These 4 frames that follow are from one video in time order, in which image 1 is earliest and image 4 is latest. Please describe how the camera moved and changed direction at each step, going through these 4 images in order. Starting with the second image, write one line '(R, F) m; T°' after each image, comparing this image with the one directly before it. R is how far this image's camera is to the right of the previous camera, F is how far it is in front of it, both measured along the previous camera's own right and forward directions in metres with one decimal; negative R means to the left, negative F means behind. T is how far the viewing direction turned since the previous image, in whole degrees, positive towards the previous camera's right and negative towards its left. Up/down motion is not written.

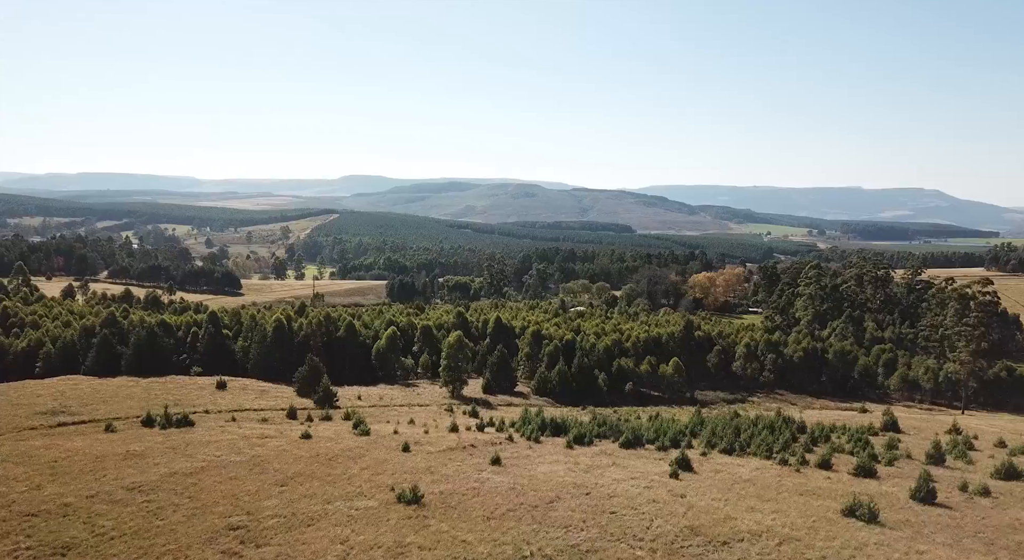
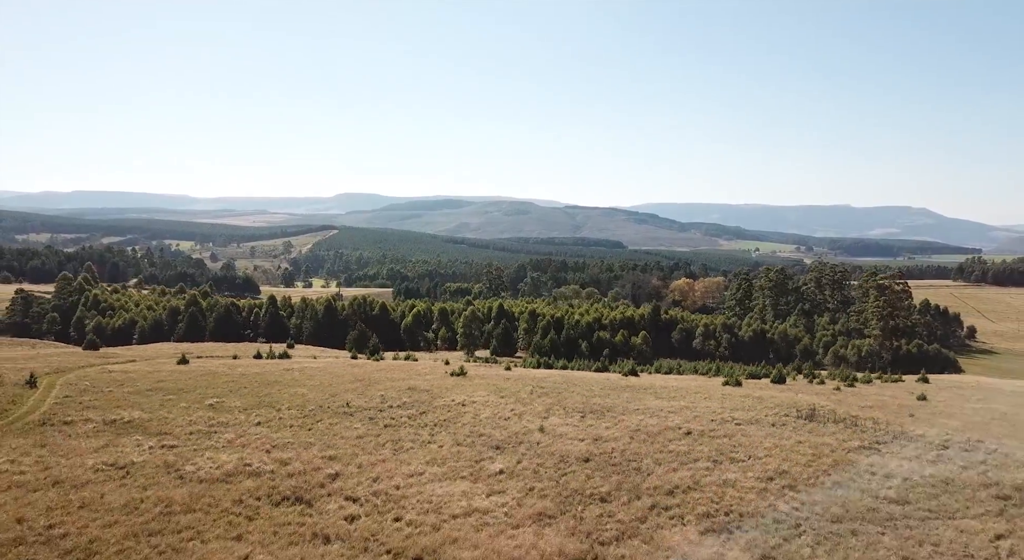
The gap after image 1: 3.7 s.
(-0.9, -16.8) m; +1°
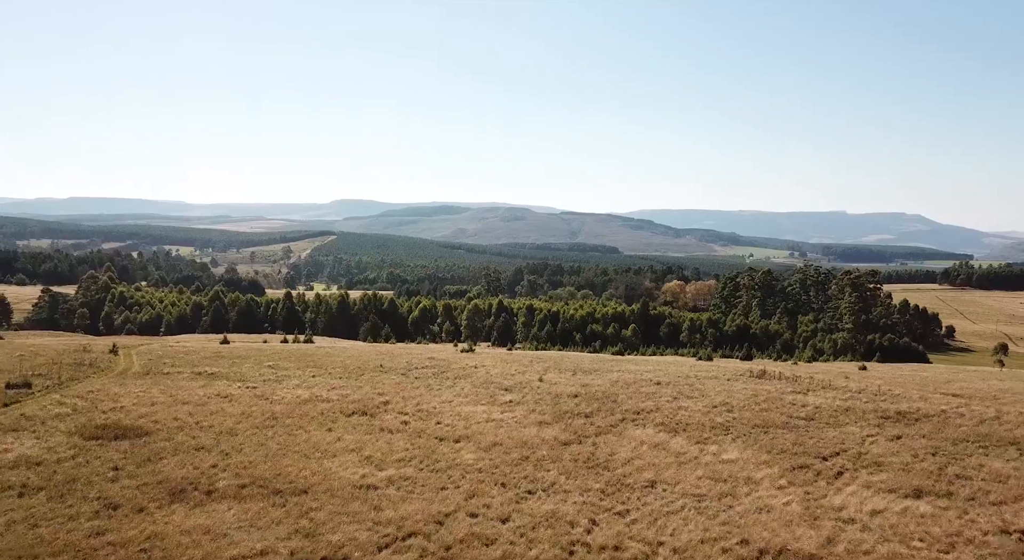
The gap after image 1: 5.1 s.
(-0.4, -6.6) m; 0°
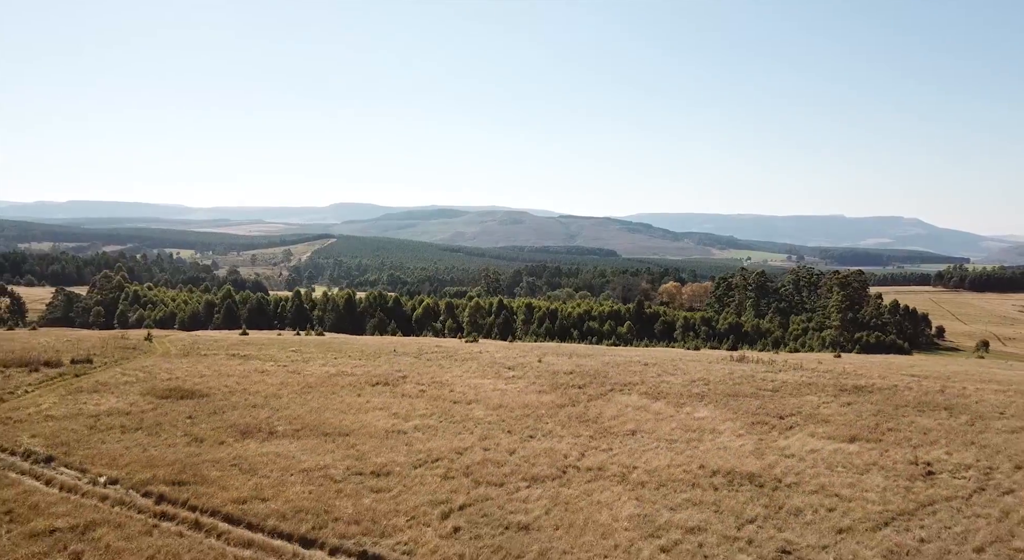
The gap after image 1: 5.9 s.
(-0.2, -3.6) m; 0°
